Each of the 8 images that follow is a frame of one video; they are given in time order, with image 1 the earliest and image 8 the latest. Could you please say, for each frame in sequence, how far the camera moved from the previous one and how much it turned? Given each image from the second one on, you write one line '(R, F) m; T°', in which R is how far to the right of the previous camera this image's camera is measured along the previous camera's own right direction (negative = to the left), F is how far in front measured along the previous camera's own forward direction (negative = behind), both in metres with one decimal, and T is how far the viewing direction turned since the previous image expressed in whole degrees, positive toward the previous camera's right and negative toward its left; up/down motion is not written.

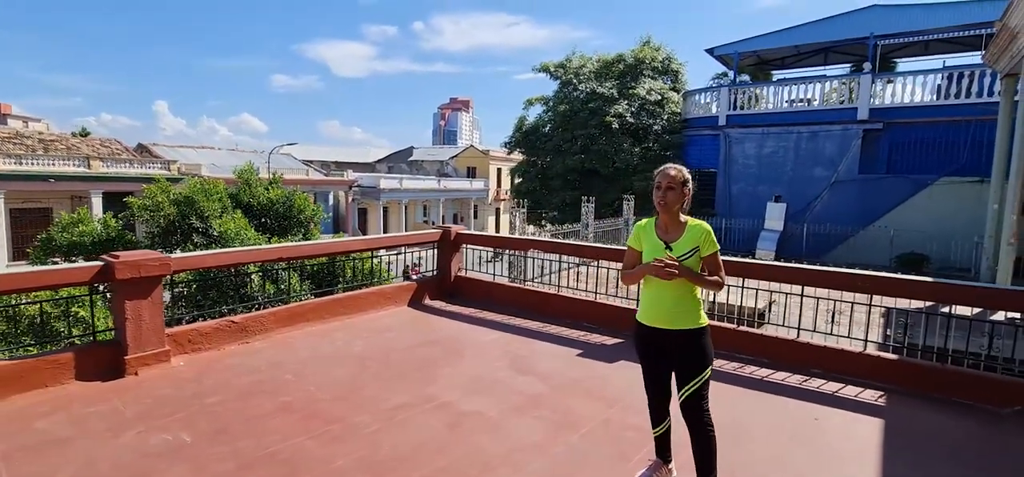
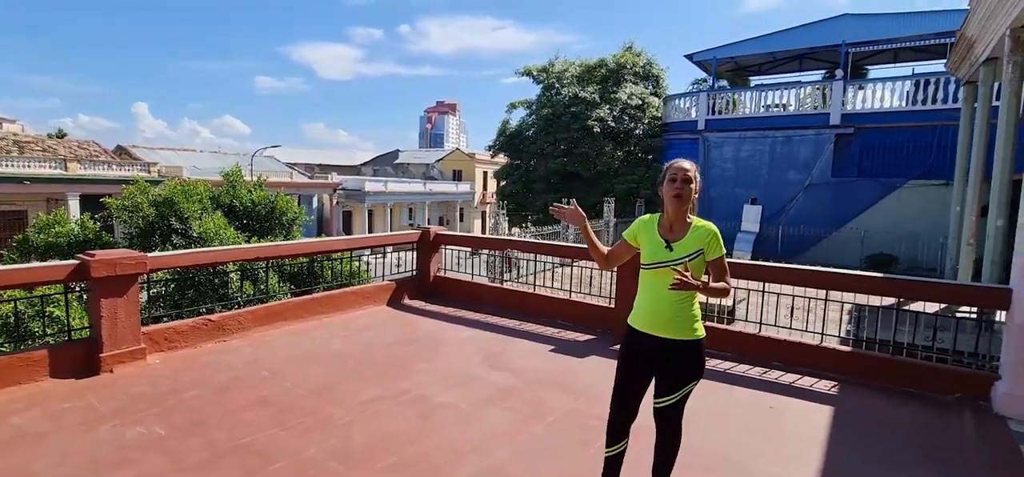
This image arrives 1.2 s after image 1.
(+0.1, -0.1) m; +2°
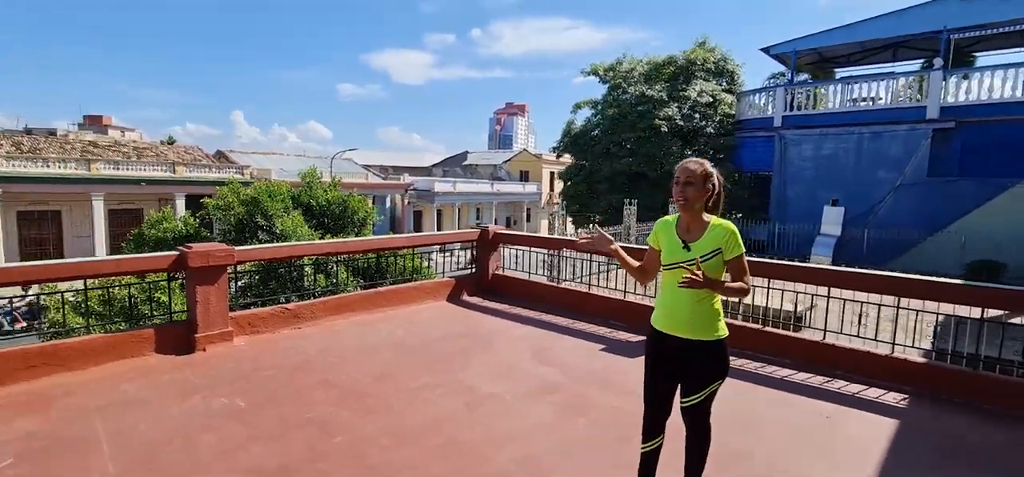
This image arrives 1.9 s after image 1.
(+0.1, -0.1) m; -8°
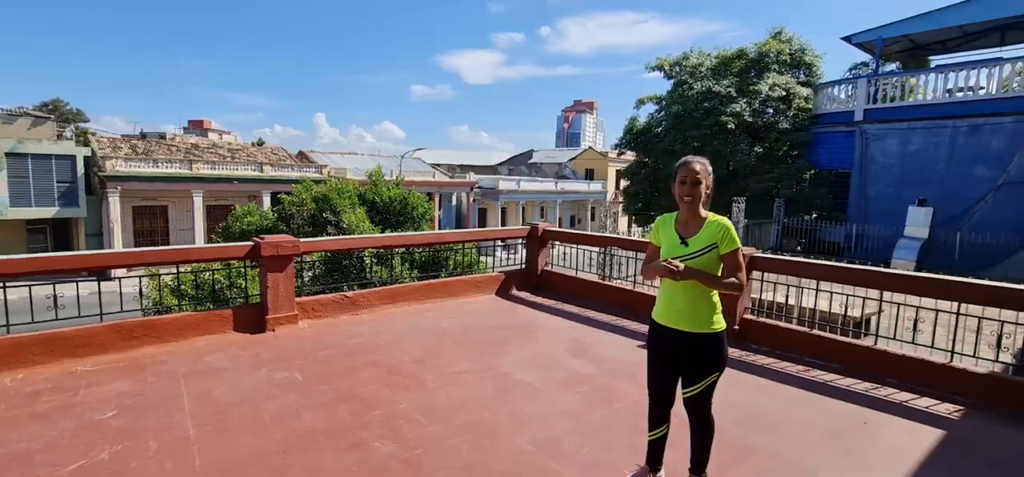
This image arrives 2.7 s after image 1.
(+0.3, -0.2) m; -8°
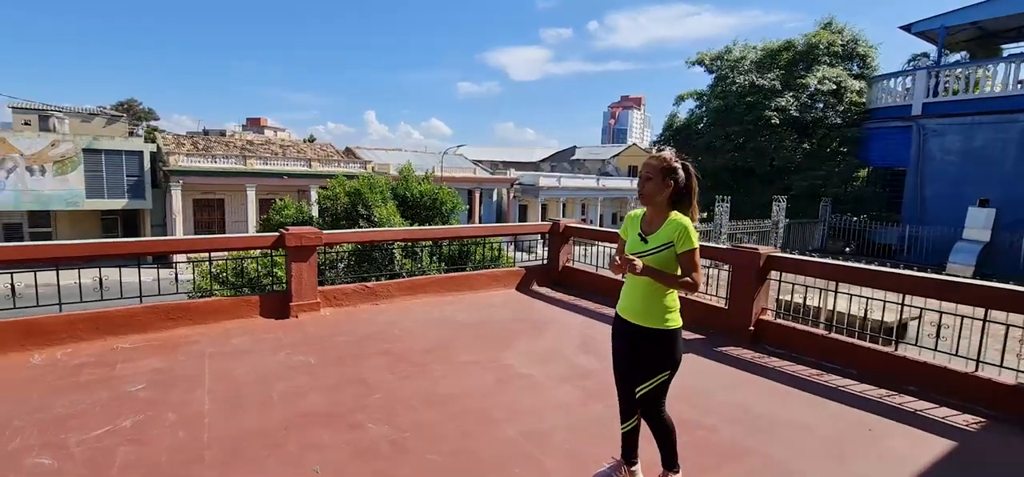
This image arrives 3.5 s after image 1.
(+0.3, -0.1) m; -5°
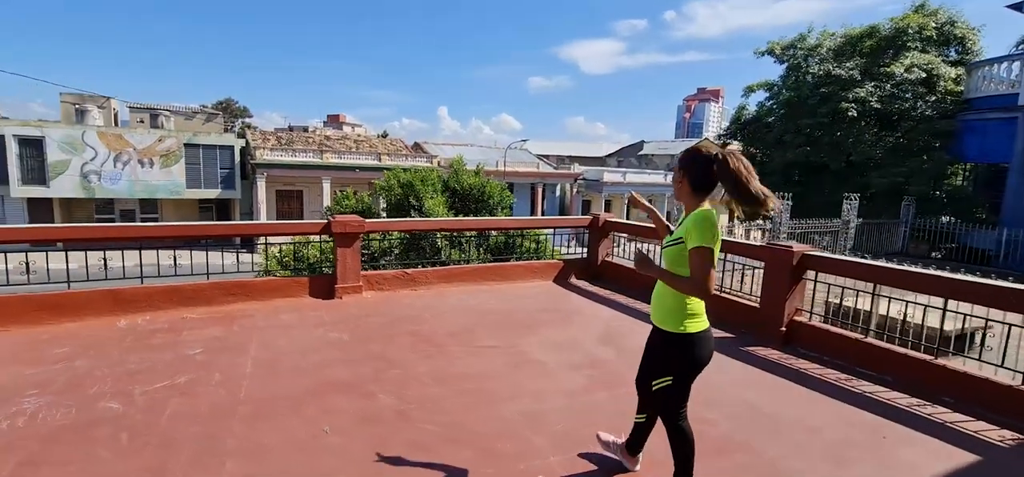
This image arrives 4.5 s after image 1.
(+0.4, -0.1) m; -8°
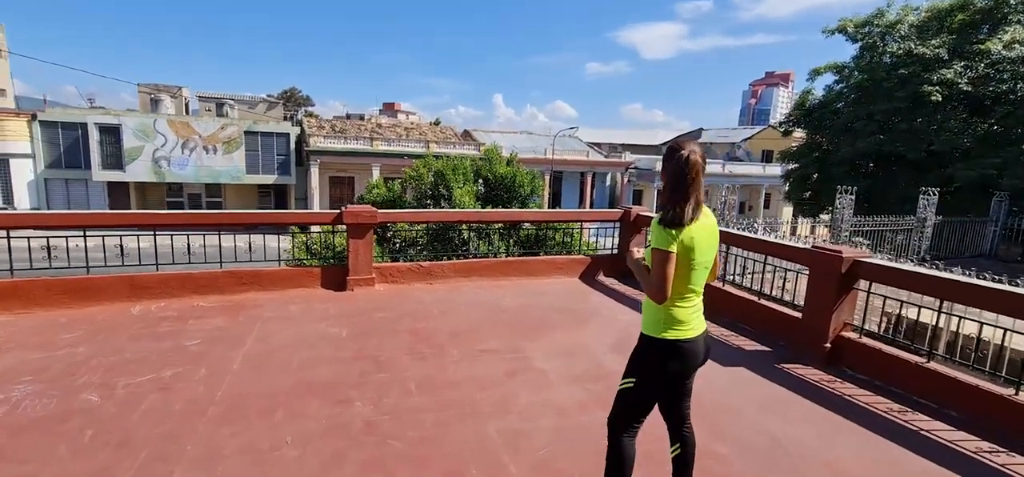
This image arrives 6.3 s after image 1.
(+0.4, +0.4) m; -6°
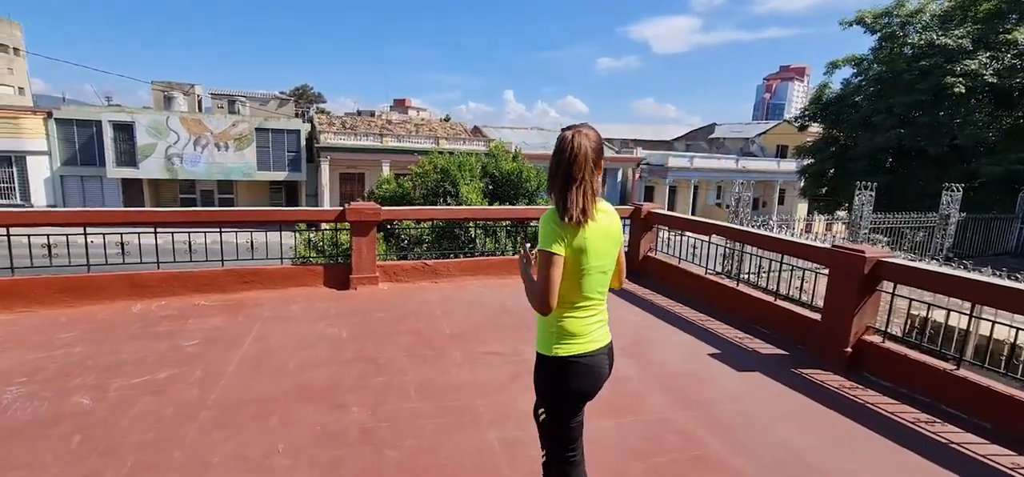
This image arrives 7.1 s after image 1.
(0.0, +0.1) m; -1°
